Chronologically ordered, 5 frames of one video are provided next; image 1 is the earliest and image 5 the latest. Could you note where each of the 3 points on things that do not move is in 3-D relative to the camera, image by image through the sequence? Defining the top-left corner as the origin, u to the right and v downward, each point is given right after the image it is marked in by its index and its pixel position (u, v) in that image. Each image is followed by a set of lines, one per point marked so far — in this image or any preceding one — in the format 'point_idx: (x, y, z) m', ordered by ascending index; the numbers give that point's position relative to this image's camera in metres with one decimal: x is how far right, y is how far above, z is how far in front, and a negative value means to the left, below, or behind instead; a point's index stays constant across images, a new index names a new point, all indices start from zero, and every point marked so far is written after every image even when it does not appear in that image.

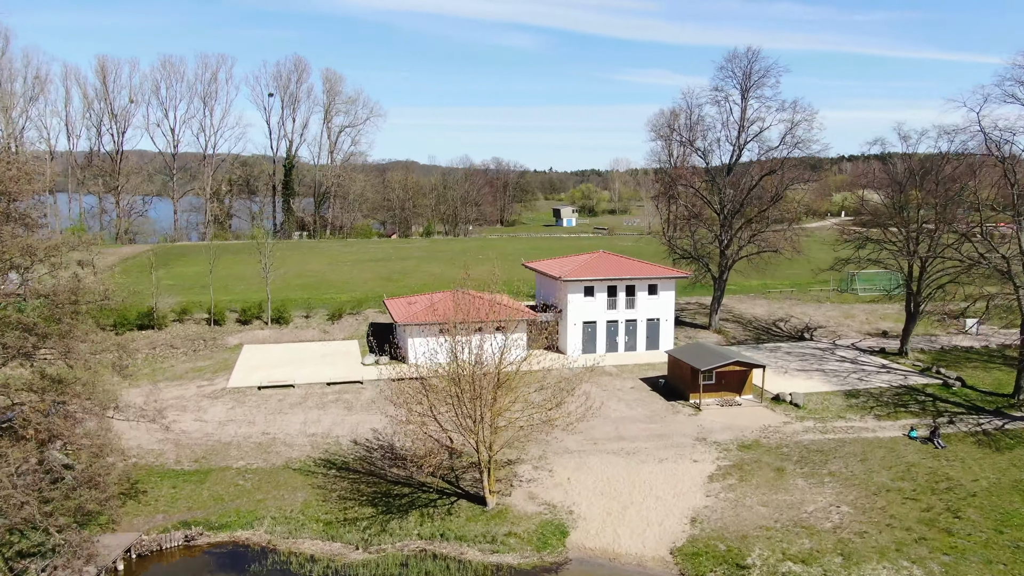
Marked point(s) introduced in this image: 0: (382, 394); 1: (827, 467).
0: (-3.2, -2.6, +19.3) m
1: (+6.2, -3.5, +15.6) m
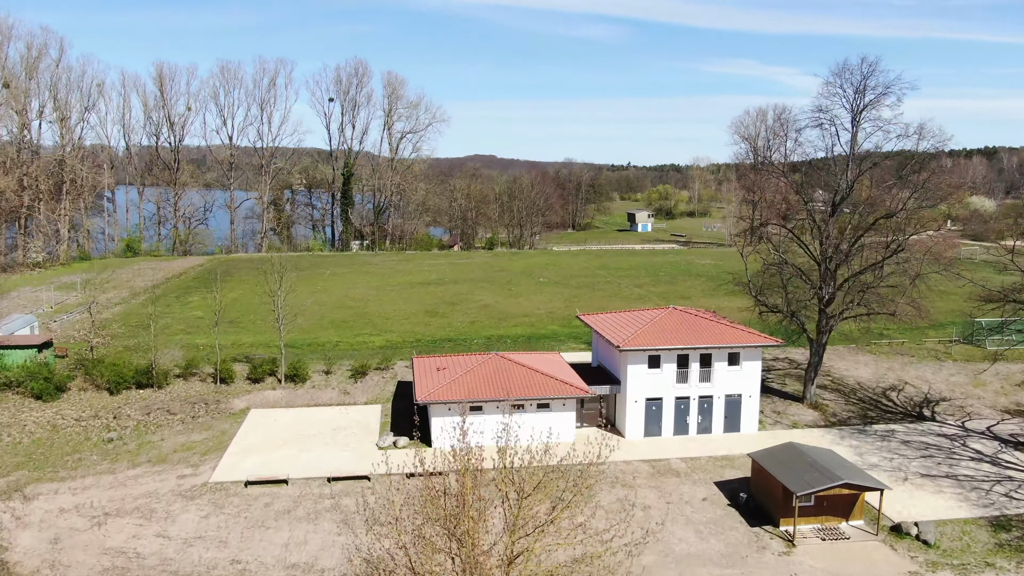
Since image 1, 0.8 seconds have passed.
0: (-2.4, -4.2, +15.7) m
1: (+6.6, -5.3, +11.0) m
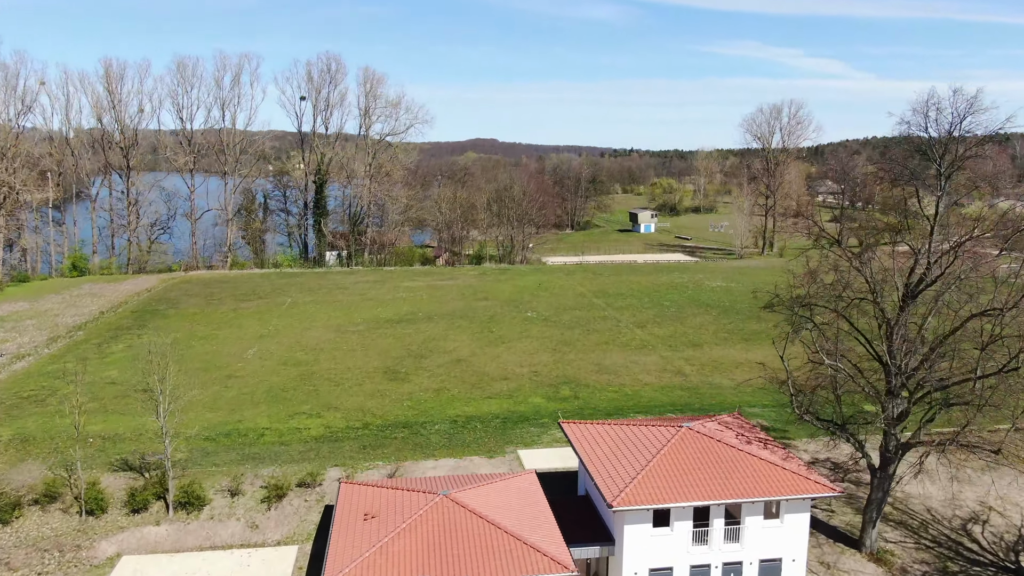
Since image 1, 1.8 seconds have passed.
0: (-3.3, -6.4, +10.4) m
1: (+5.7, -7.7, +5.8) m
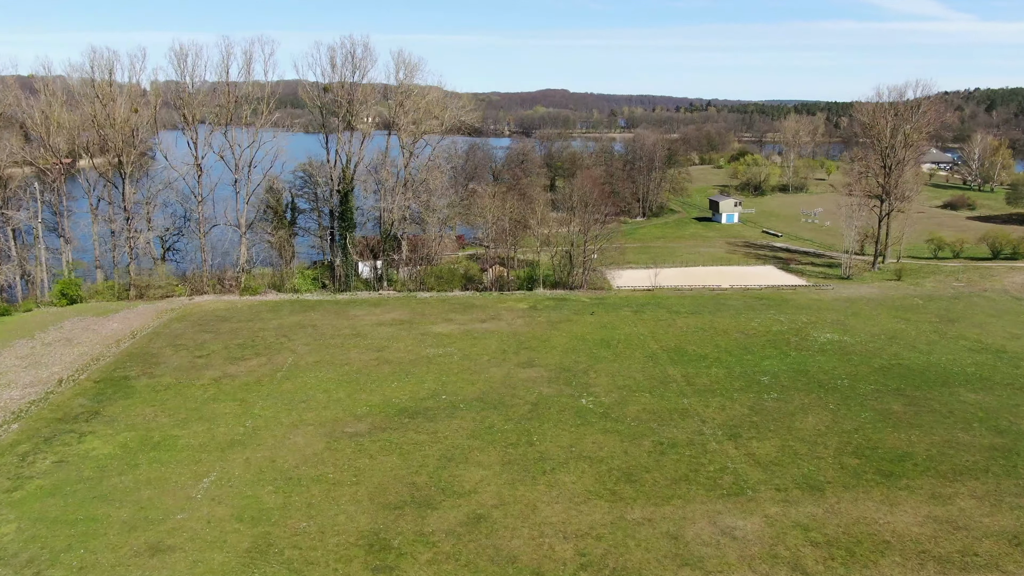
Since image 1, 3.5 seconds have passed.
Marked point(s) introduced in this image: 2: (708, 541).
0: (-3.9, -10.9, +2.8) m
1: (+4.7, -12.6, -2.6) m
2: (+4.8, -6.2, +19.4) m
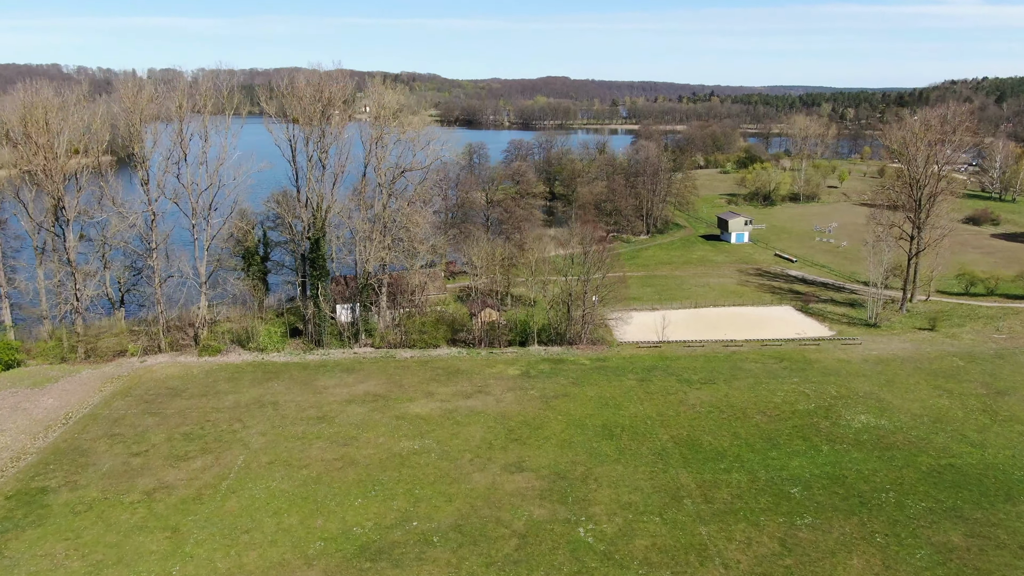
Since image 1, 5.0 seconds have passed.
0: (-4.4, -14.7, -1.7) m
1: (+4.1, -16.4, -7.0) m
2: (+4.3, -9.6, +14.8) m
